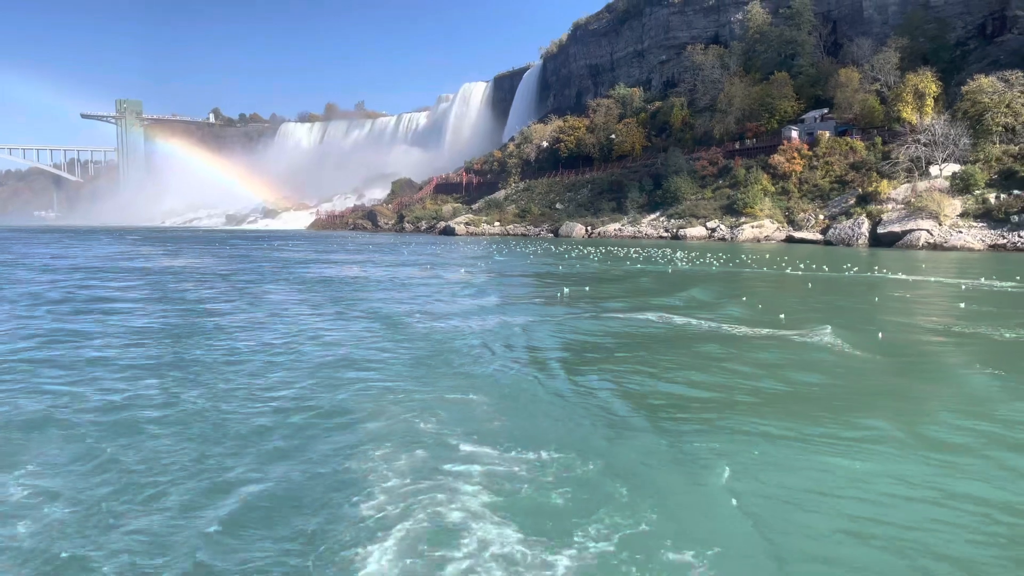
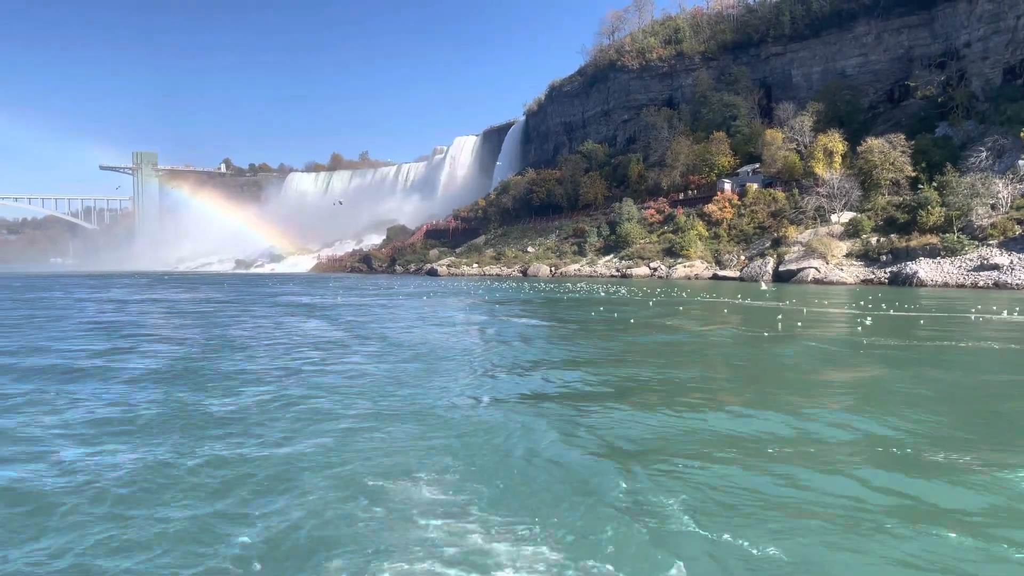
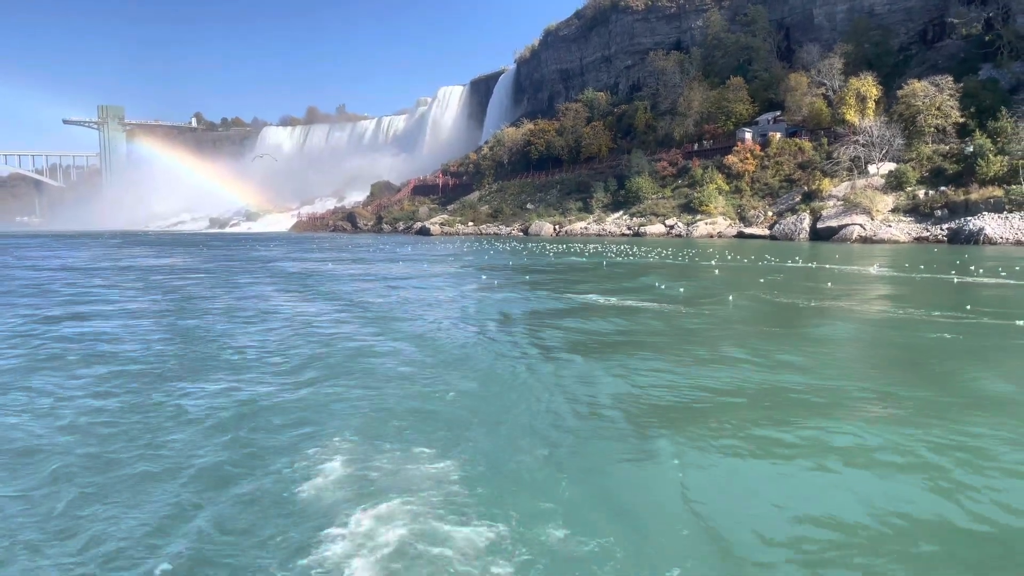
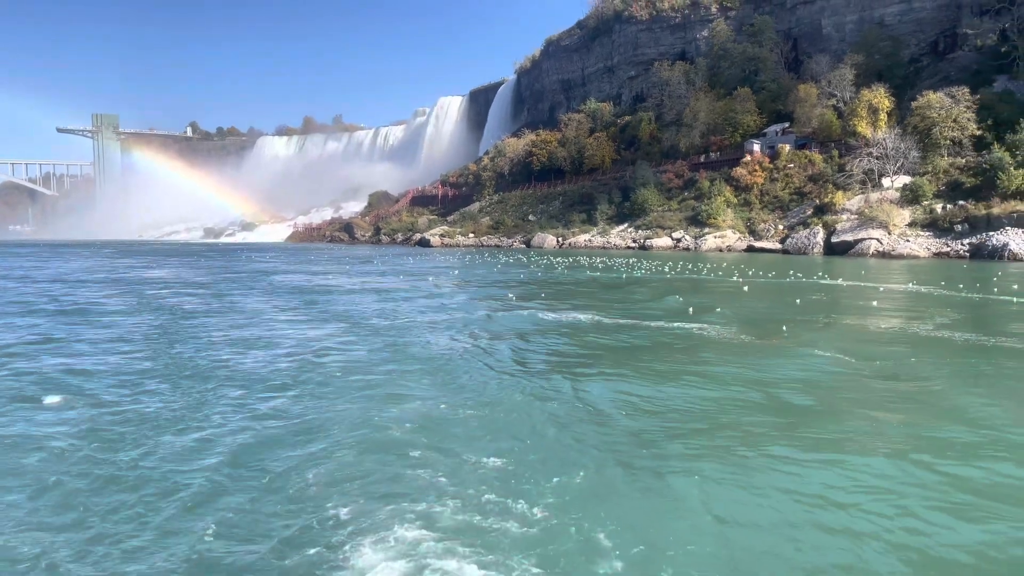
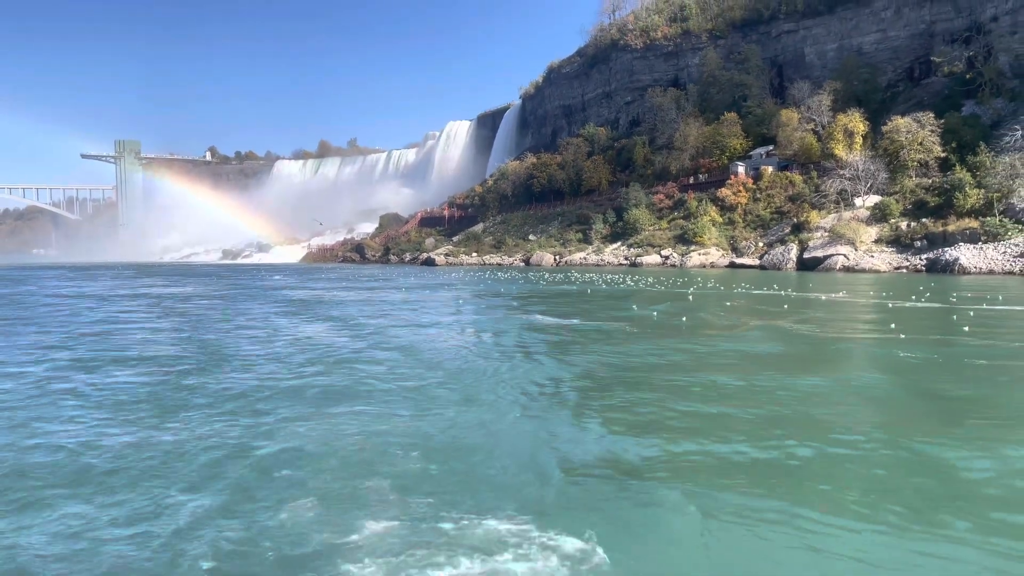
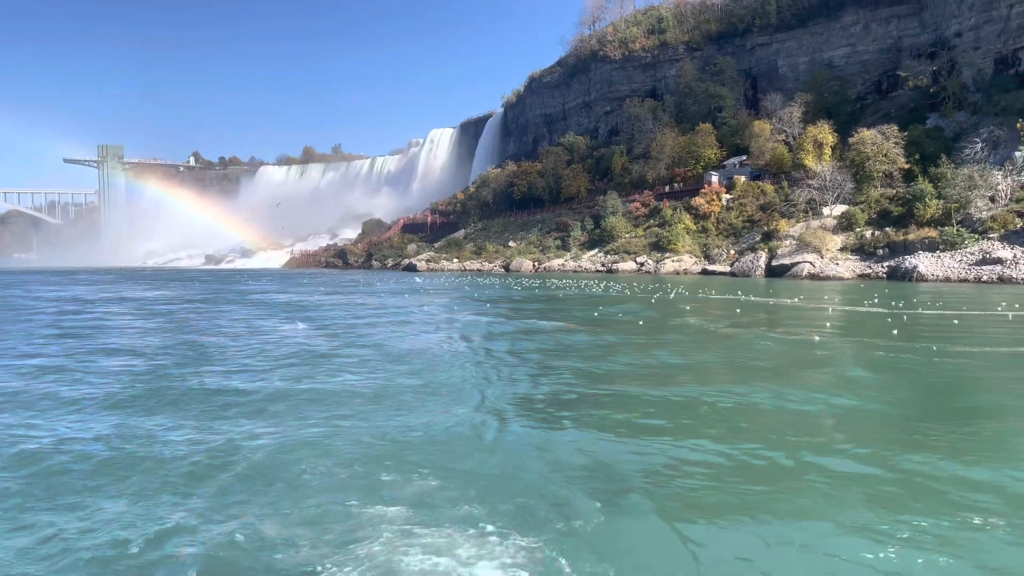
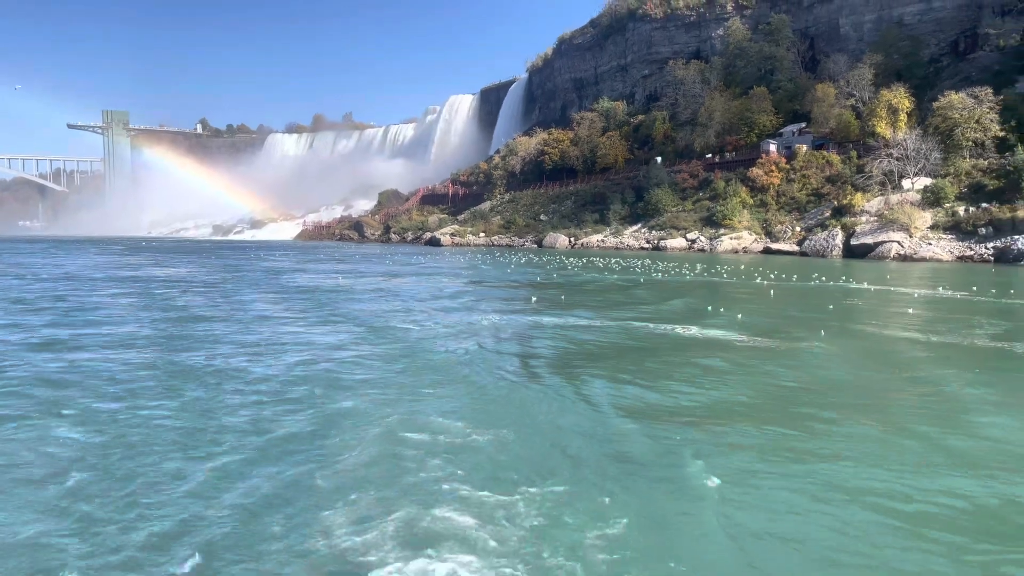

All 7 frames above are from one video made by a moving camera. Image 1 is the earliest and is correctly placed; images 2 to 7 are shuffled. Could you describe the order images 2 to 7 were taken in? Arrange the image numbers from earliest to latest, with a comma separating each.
7, 4, 3, 5, 6, 2
